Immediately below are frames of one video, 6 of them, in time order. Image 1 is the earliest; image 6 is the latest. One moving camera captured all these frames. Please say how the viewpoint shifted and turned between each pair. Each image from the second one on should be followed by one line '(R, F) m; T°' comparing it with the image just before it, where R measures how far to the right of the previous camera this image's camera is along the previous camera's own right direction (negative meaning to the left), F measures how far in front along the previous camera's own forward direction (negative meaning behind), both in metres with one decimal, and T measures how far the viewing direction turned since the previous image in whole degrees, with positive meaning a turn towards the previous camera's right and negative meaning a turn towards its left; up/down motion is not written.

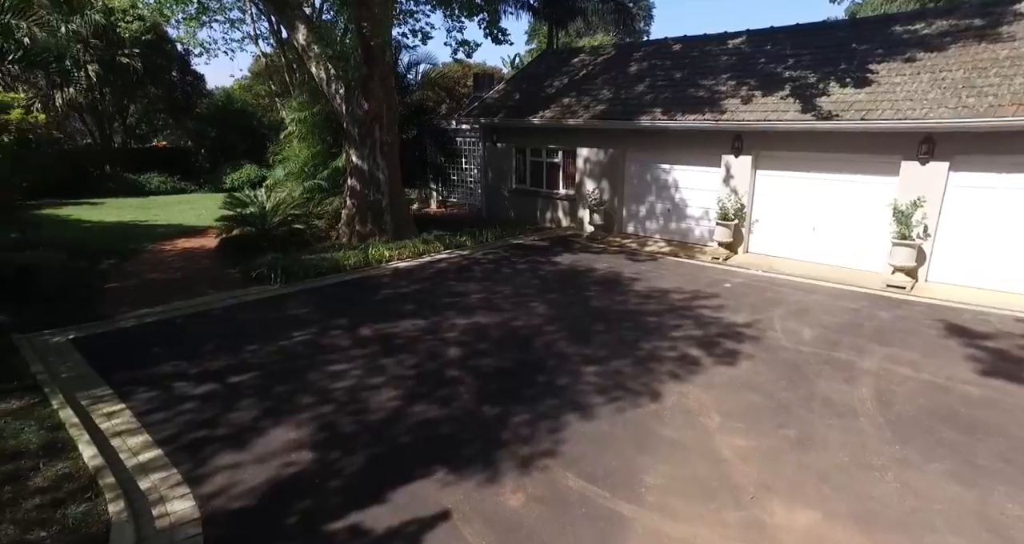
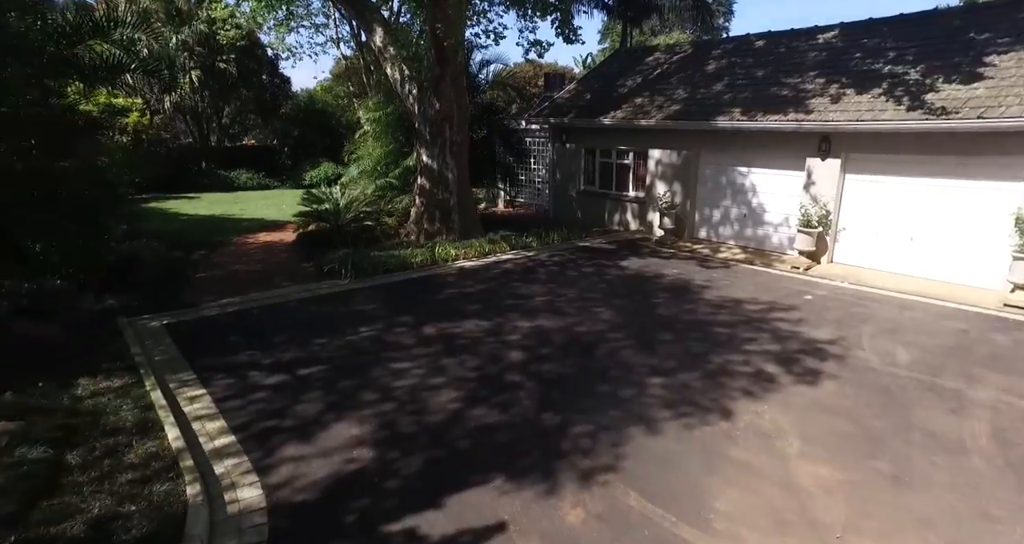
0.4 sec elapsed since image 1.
(0.0, +0.1) m; -7°
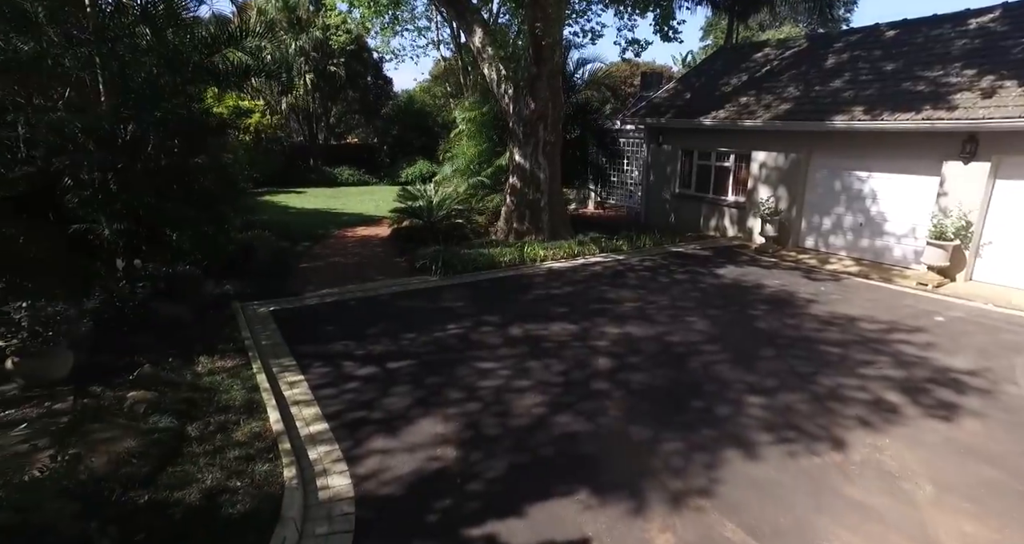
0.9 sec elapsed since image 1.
(-0.1, +0.1) m; -9°
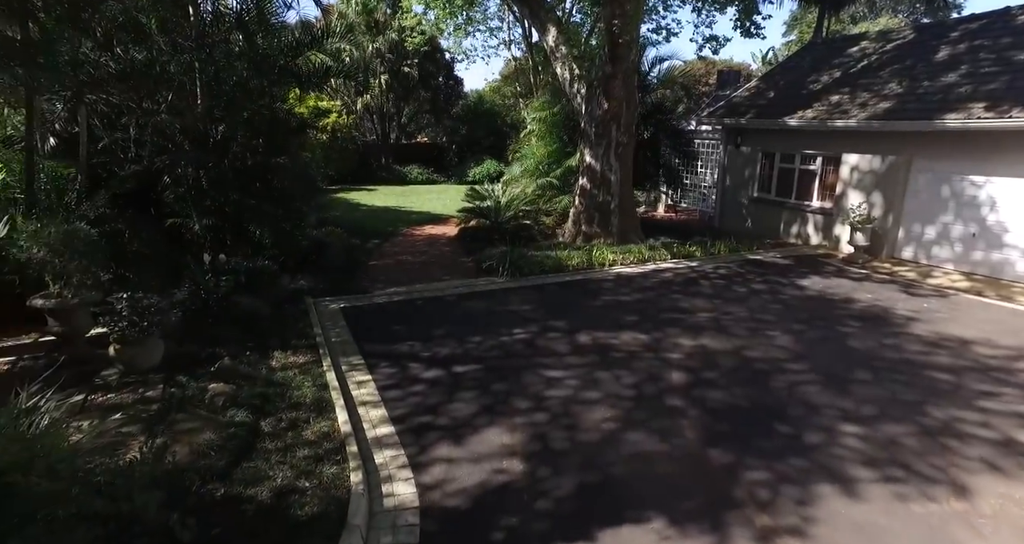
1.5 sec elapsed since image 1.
(-0.1, +0.1) m; -7°
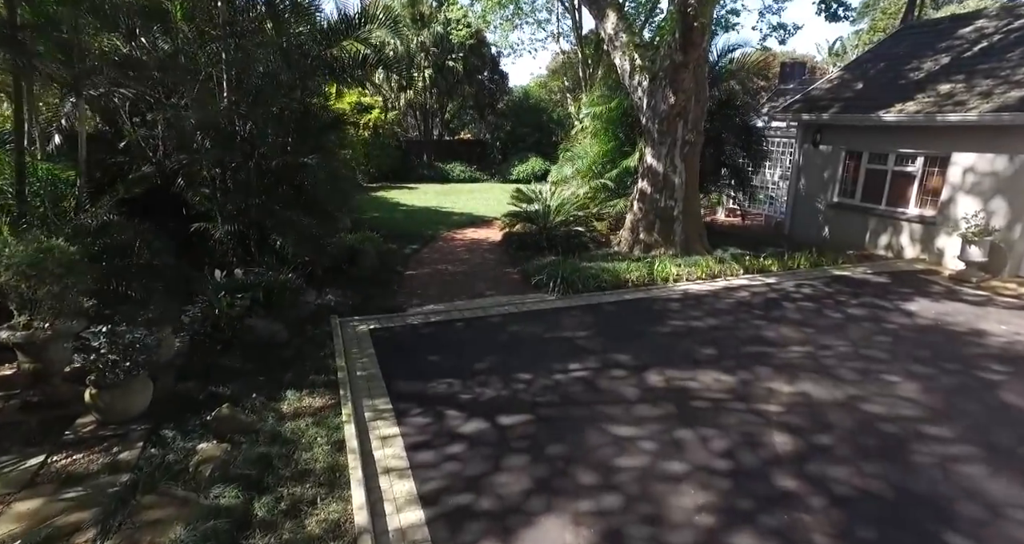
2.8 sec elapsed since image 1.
(-0.1, +0.9) m; -4°
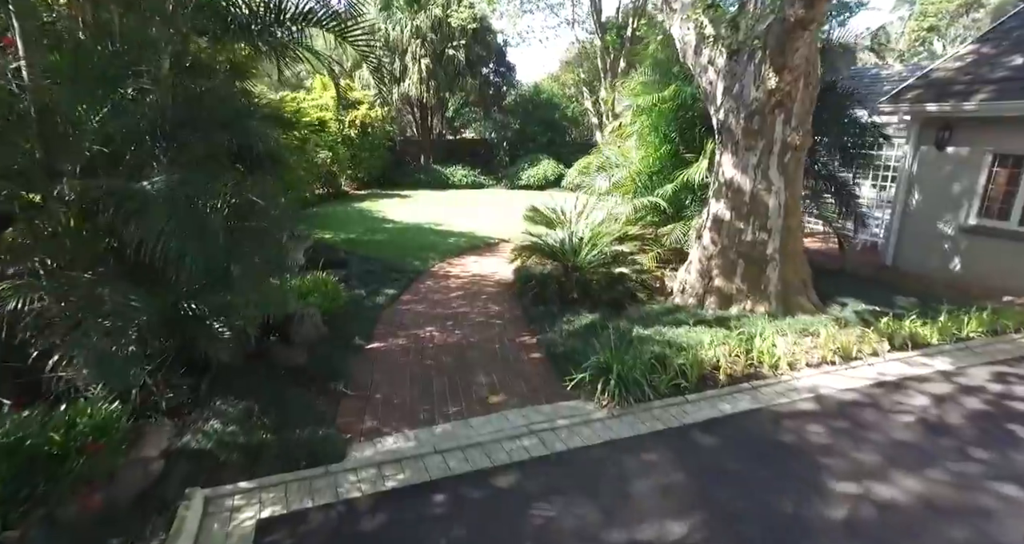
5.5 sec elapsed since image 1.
(-0.1, +2.7) m; -1°
